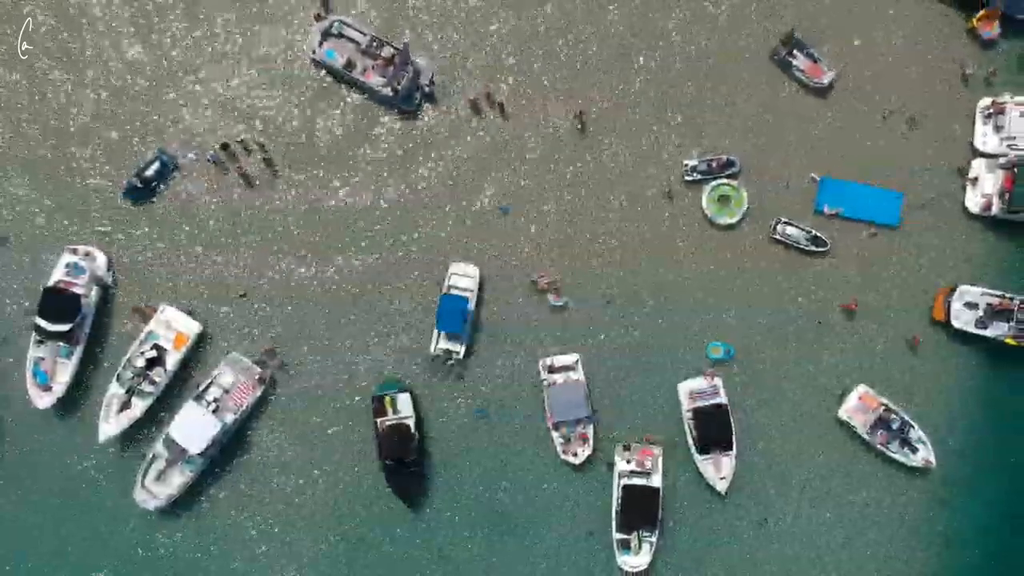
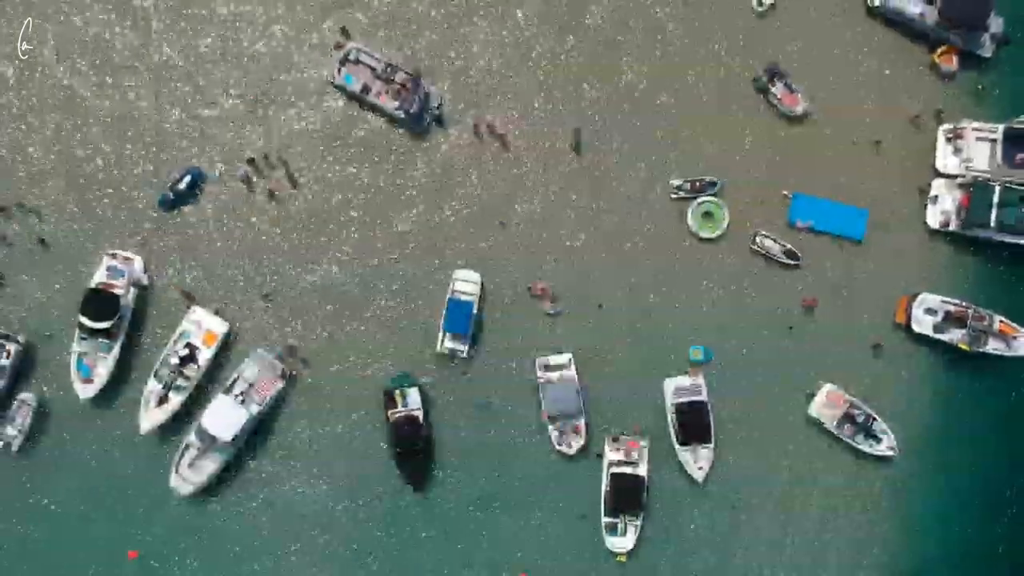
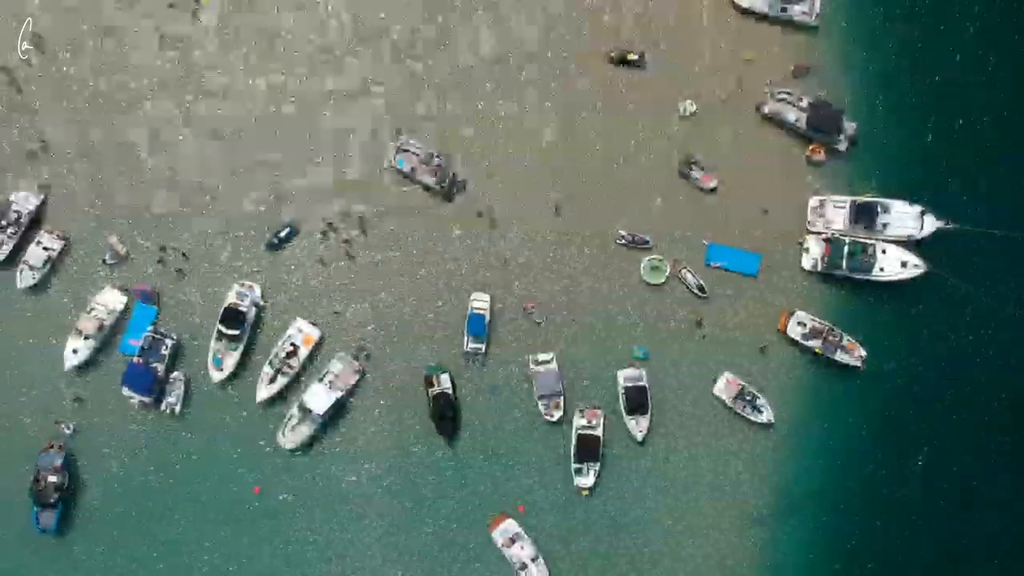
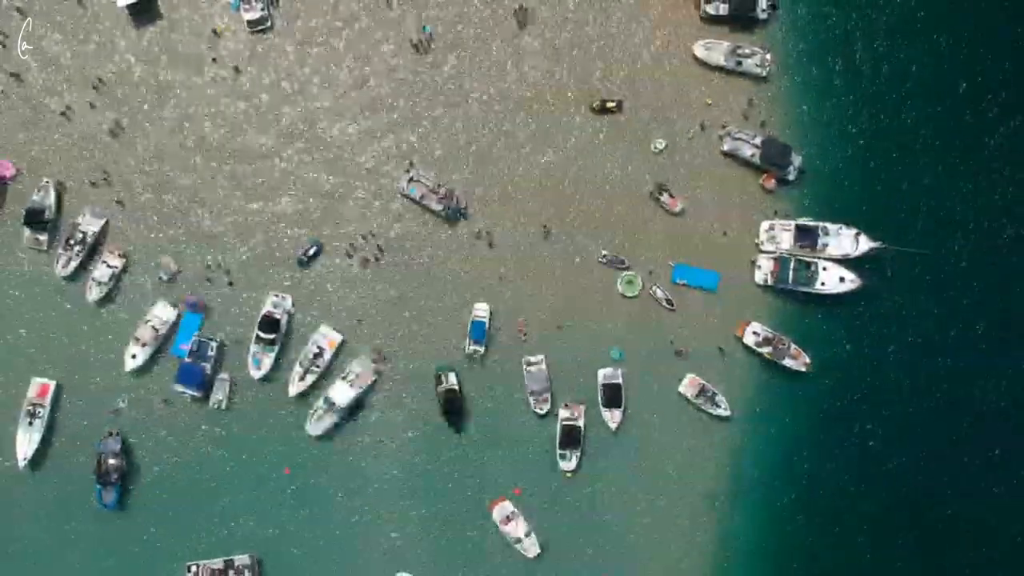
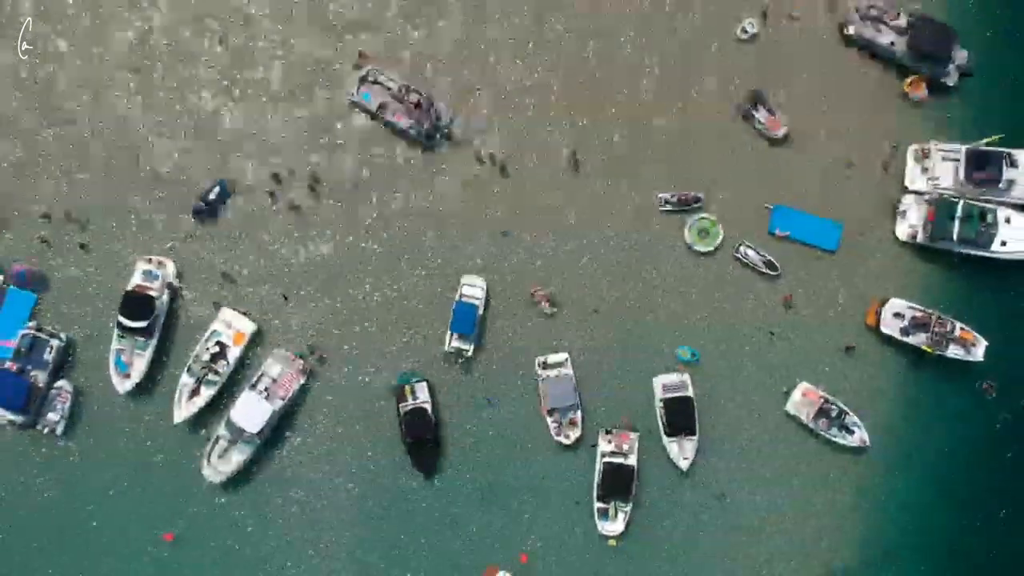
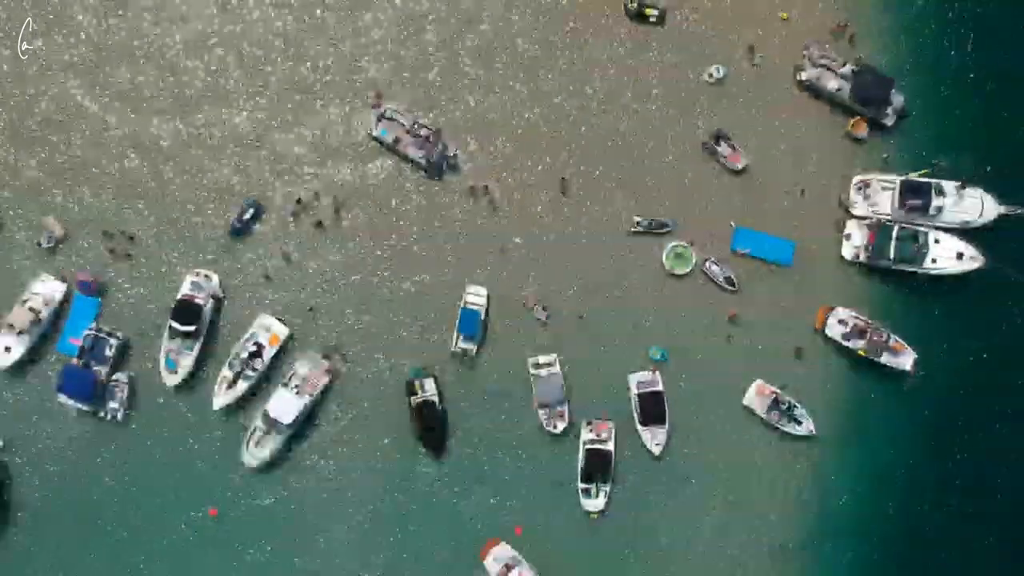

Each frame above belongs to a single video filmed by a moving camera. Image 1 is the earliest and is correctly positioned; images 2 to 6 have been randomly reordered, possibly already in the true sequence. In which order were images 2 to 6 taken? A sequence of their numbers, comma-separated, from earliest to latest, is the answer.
2, 5, 6, 3, 4
